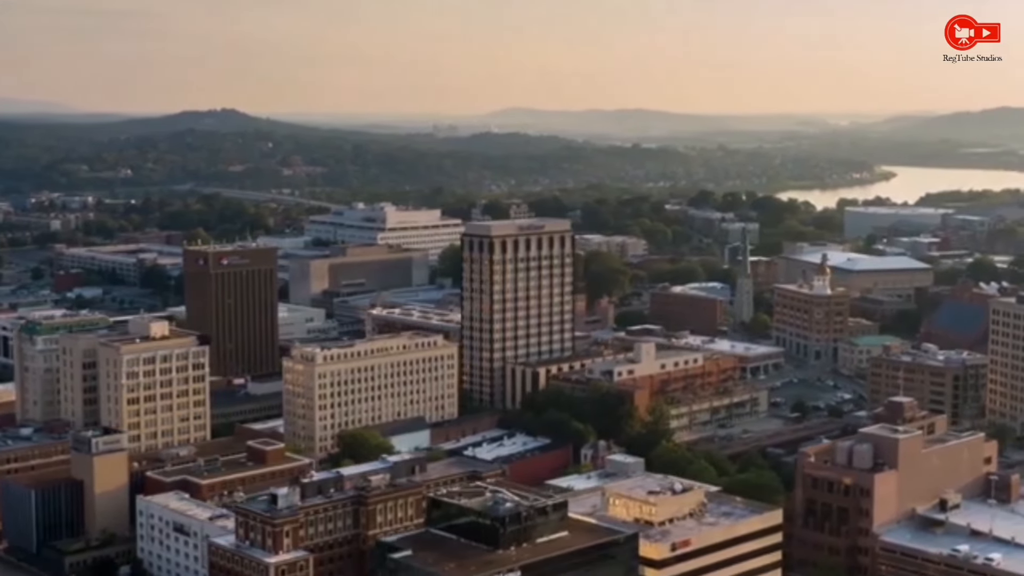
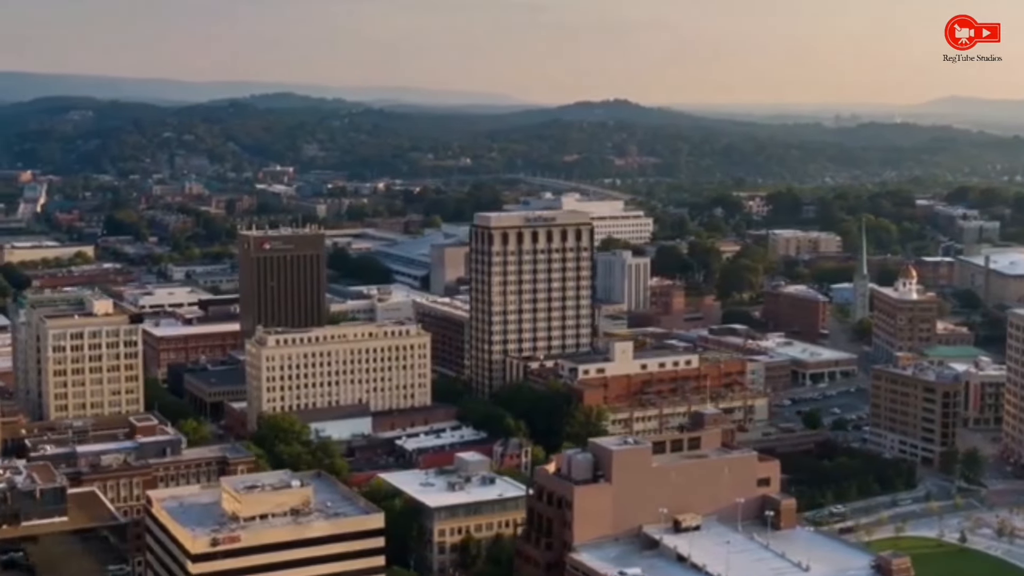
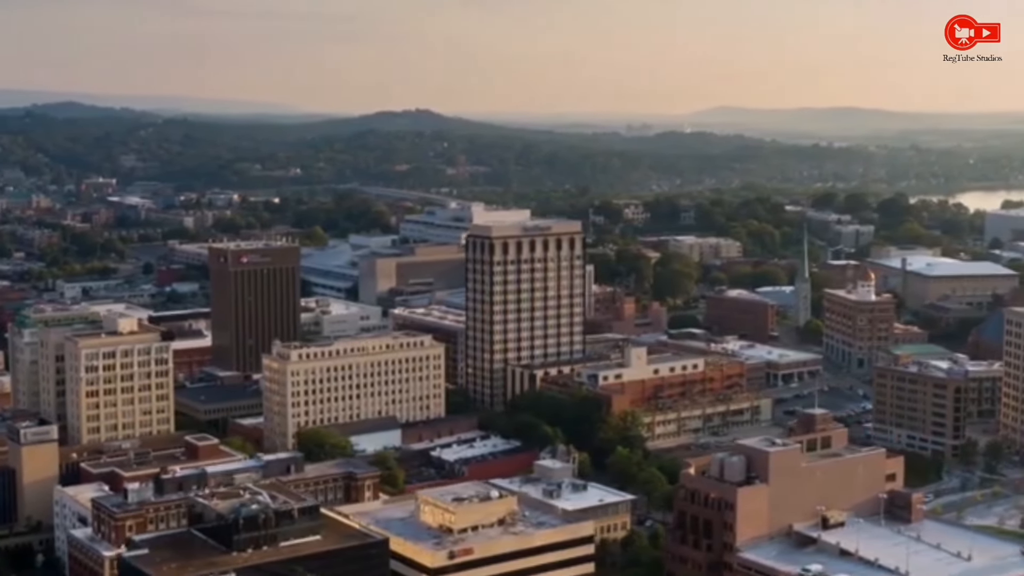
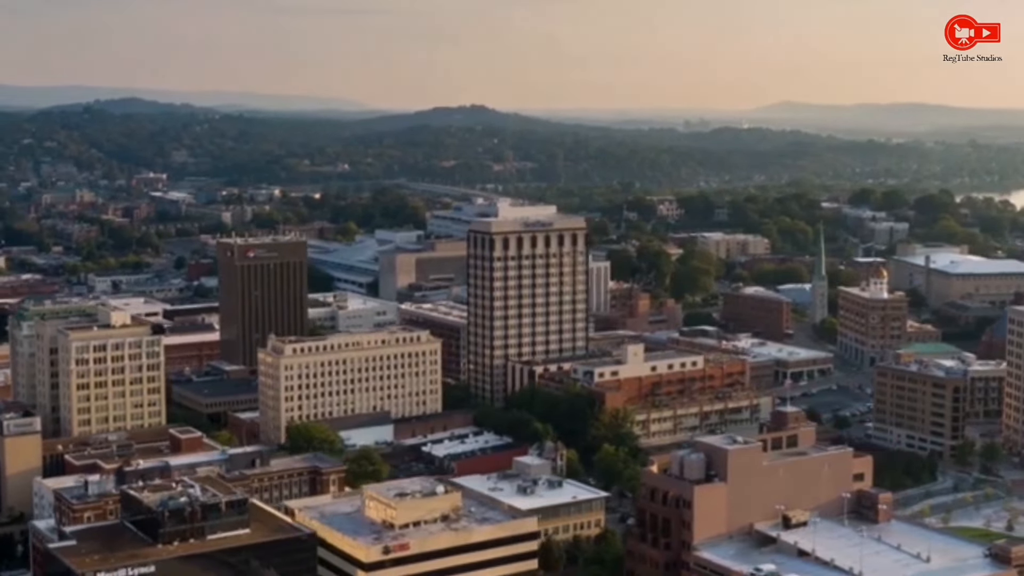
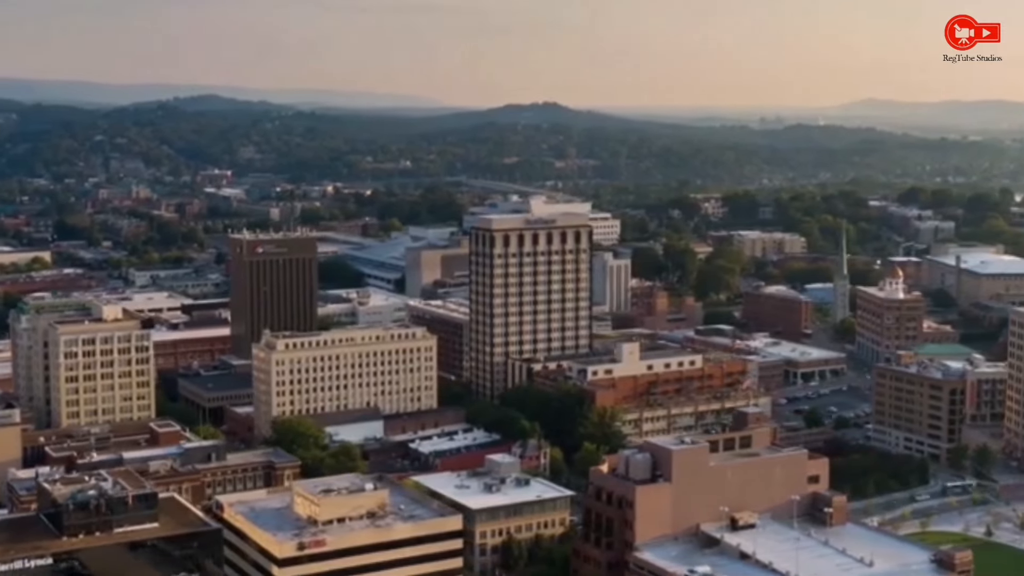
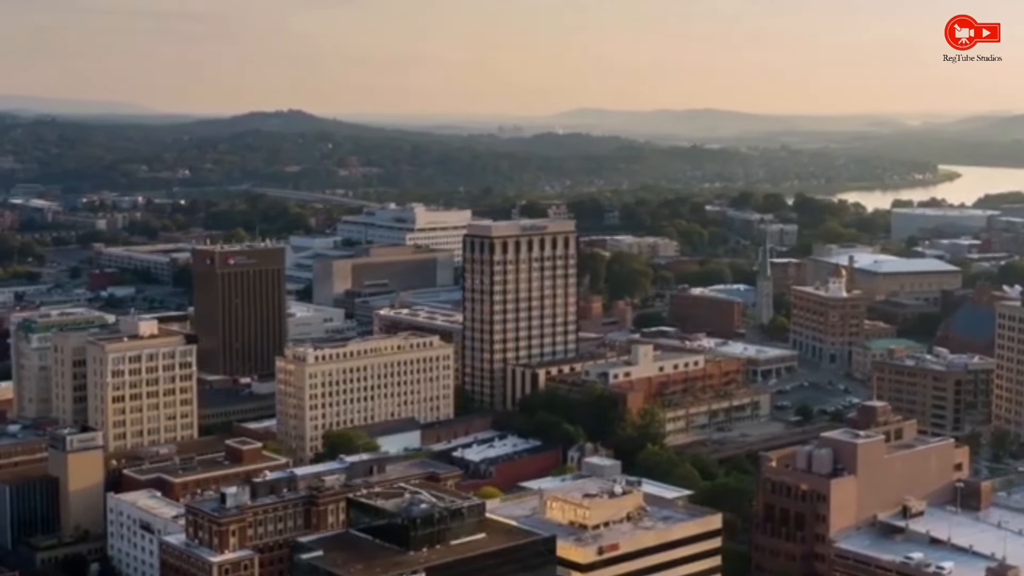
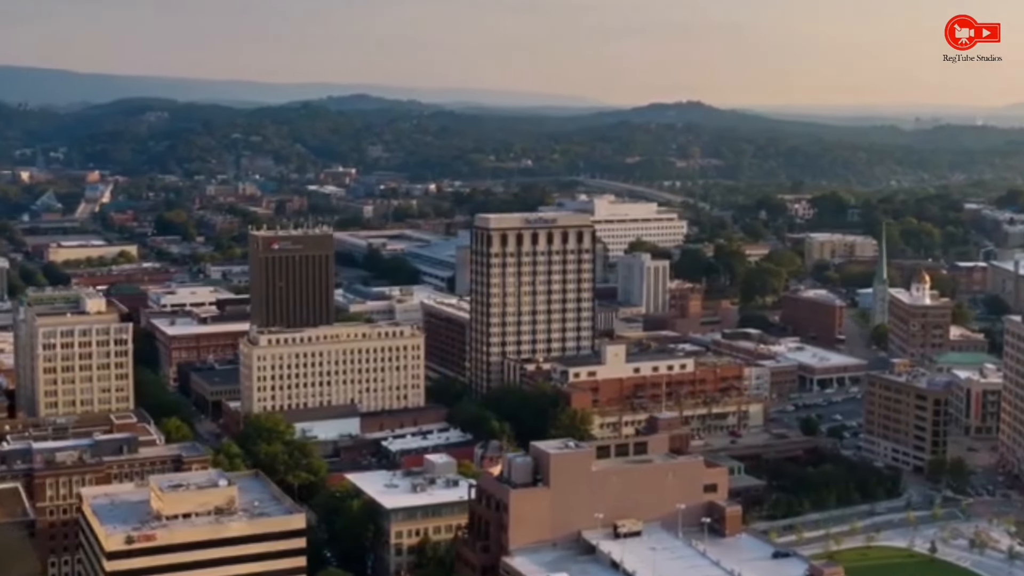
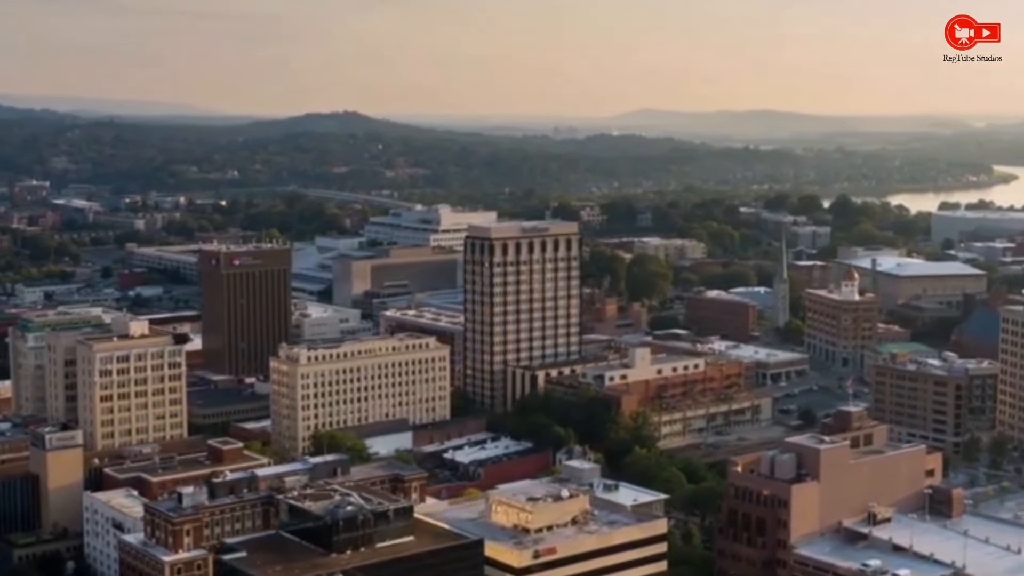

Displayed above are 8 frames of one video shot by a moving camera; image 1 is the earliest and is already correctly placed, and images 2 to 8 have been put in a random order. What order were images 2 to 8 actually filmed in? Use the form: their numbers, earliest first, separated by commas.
6, 8, 3, 4, 5, 2, 7
